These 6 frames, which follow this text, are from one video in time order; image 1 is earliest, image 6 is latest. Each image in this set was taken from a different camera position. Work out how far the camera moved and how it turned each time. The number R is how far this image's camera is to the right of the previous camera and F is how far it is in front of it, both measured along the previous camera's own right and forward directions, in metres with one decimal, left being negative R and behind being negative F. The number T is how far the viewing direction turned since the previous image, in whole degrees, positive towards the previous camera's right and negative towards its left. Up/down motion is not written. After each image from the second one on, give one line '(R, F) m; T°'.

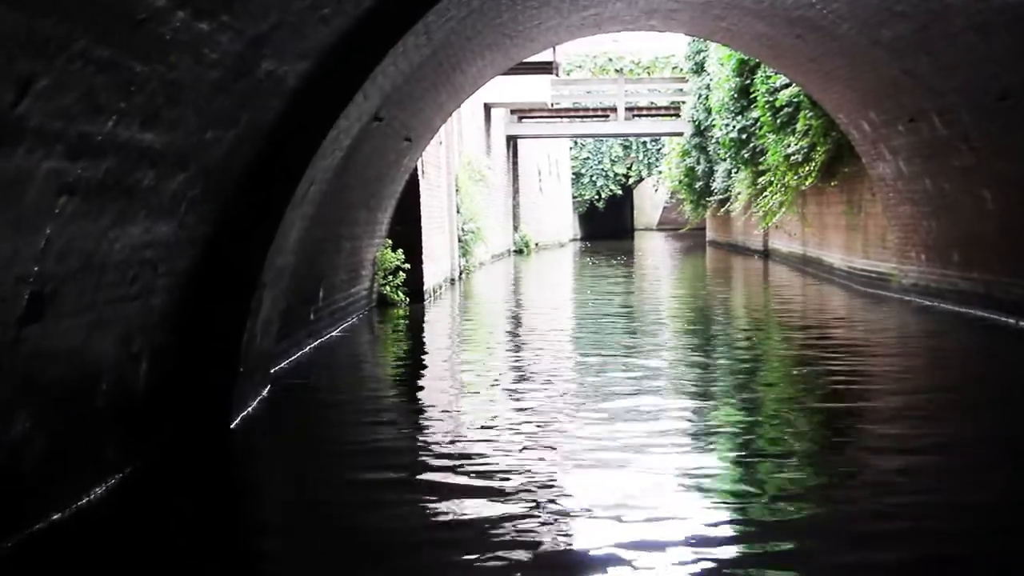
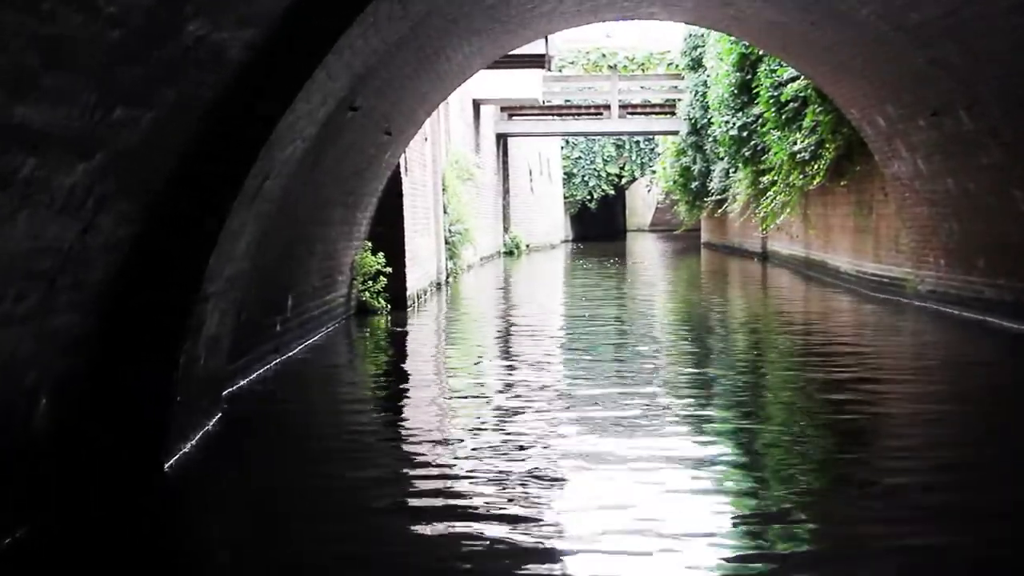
(0.0, +0.6) m; +1°
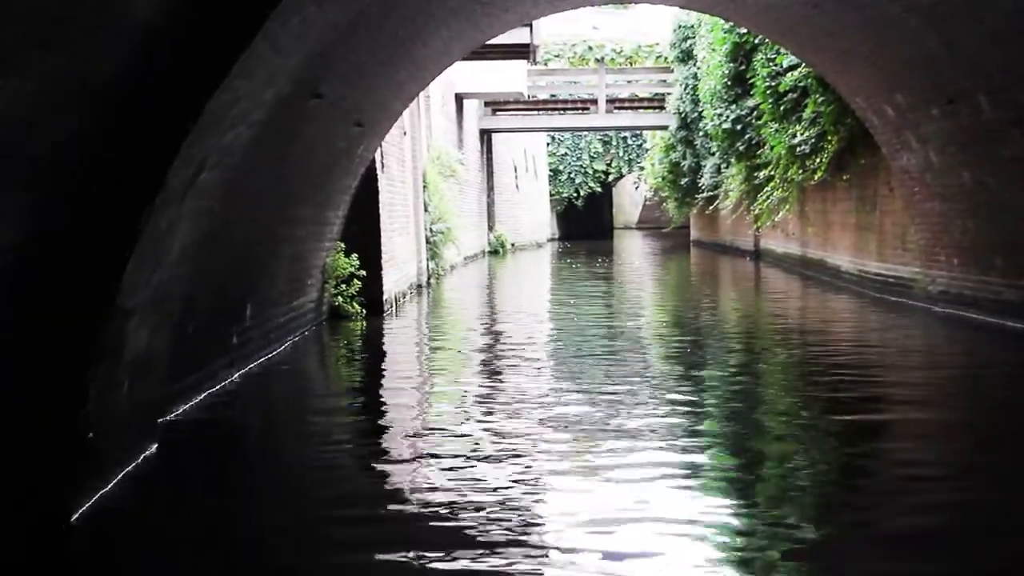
(0.0, +0.6) m; +1°
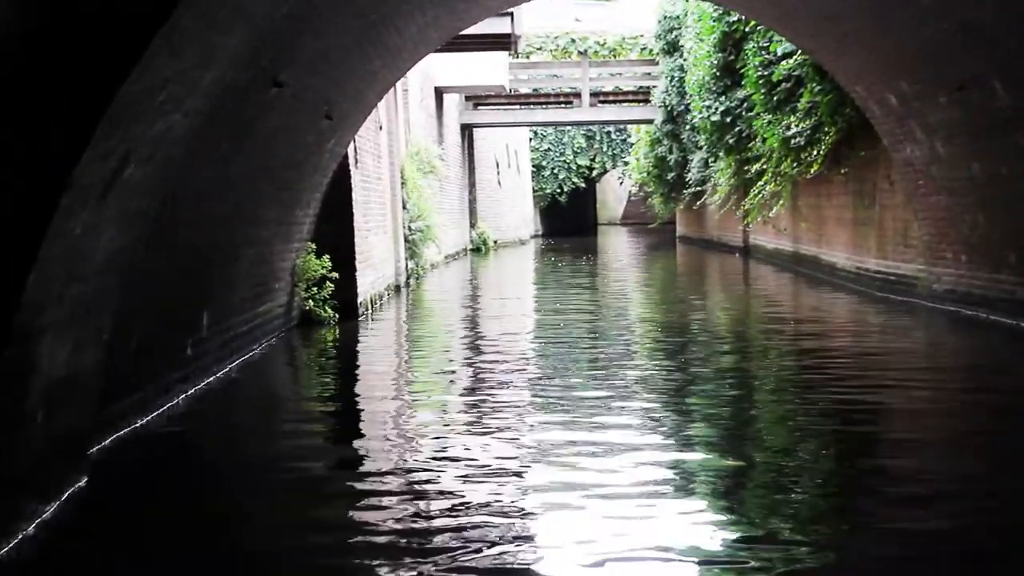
(0.0, +0.5) m; +1°
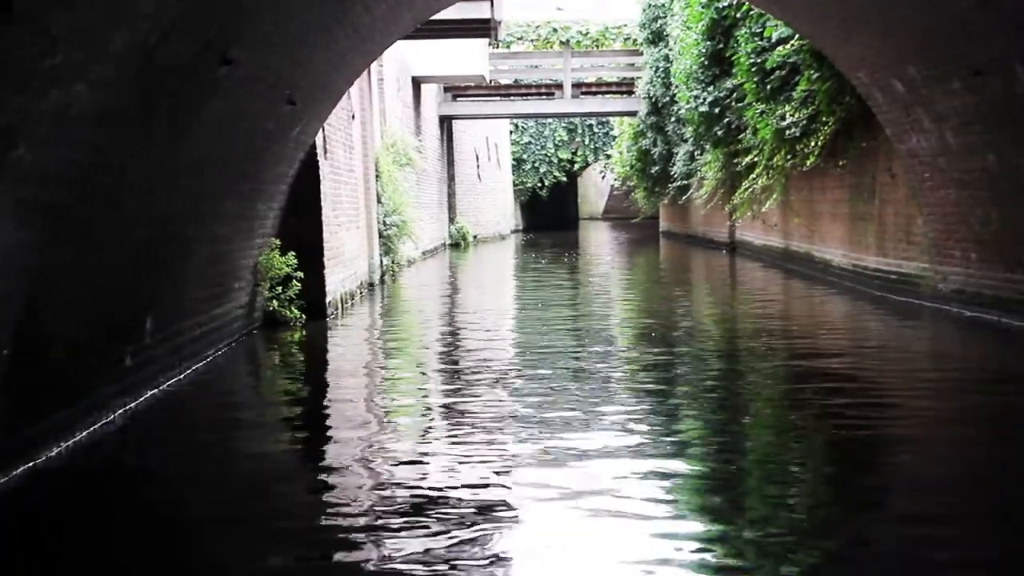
(0.0, +0.5) m; +1°
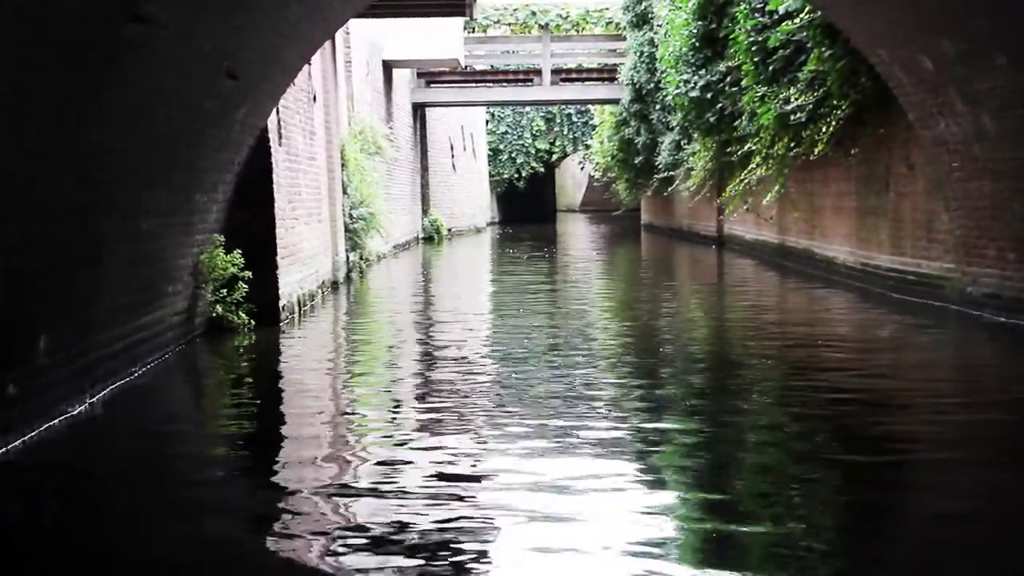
(0.0, +0.8) m; +1°
